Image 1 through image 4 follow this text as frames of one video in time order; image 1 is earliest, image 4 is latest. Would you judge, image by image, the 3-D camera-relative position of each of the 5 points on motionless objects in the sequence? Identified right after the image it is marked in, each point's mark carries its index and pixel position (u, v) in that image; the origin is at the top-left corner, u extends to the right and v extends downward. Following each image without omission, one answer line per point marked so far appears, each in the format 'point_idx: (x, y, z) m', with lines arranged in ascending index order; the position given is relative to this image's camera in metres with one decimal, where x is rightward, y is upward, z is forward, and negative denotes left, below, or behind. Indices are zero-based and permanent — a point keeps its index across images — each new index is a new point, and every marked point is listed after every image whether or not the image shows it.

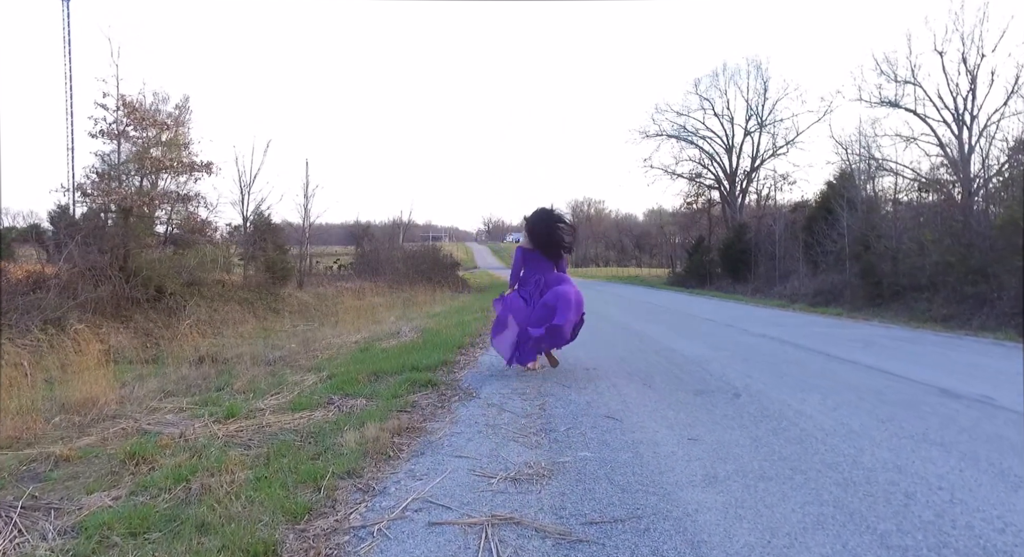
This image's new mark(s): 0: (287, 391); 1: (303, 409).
0: (-2.4, -1.2, +7.1) m
1: (-1.8, -1.1, +5.8) m
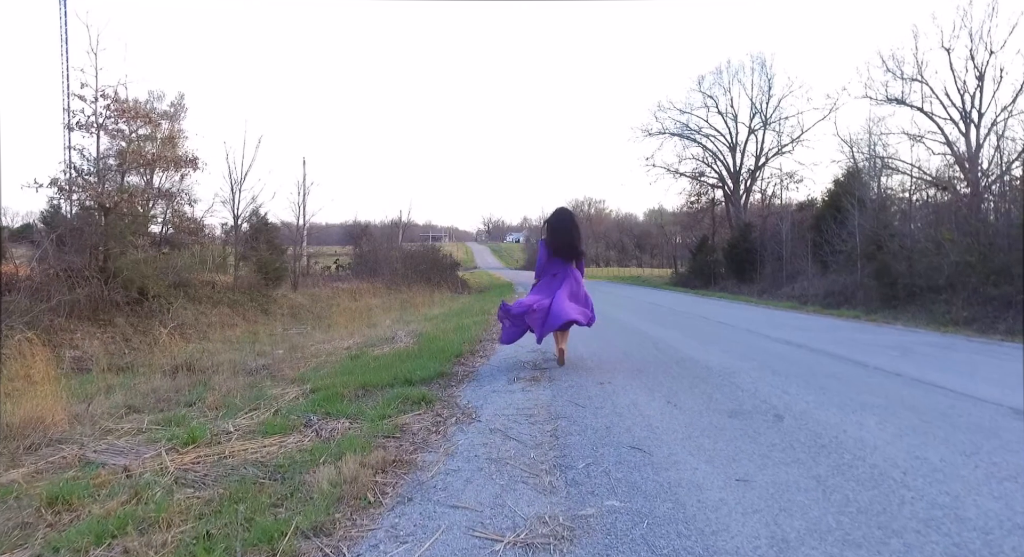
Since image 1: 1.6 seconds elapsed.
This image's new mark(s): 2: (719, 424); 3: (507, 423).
0: (-2.3, -1.2, +6.3) m
1: (-1.8, -1.2, +5.0) m
2: (+1.4, -1.0, +4.7) m
3: (0.0, -1.0, +4.8) m
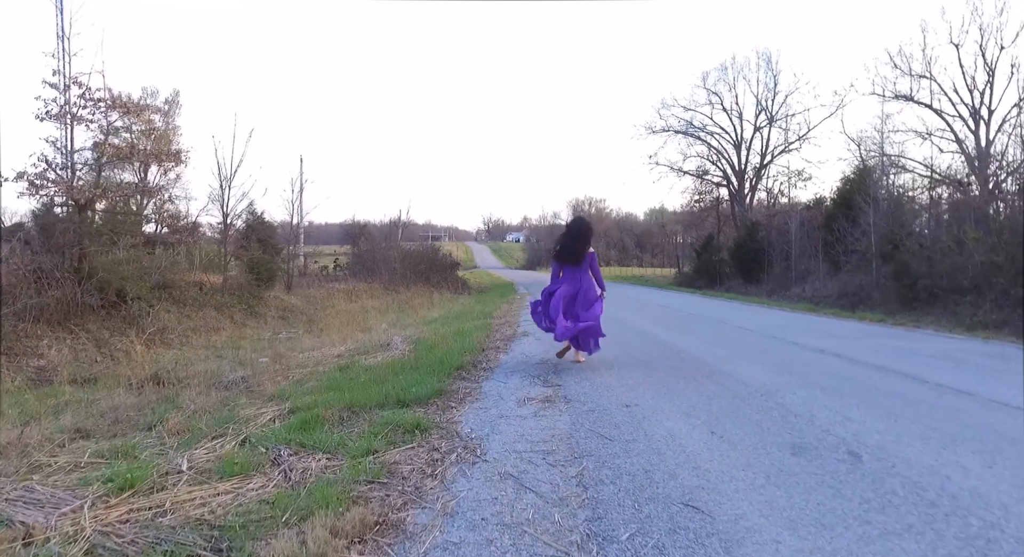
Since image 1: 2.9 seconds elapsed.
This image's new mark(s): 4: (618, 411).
0: (-2.3, -1.3, +5.4) m
1: (-1.7, -1.2, +4.1) m
2: (+1.5, -1.1, +3.8) m
3: (0.0, -1.1, +3.9) m
4: (+0.8, -1.0, +5.2) m
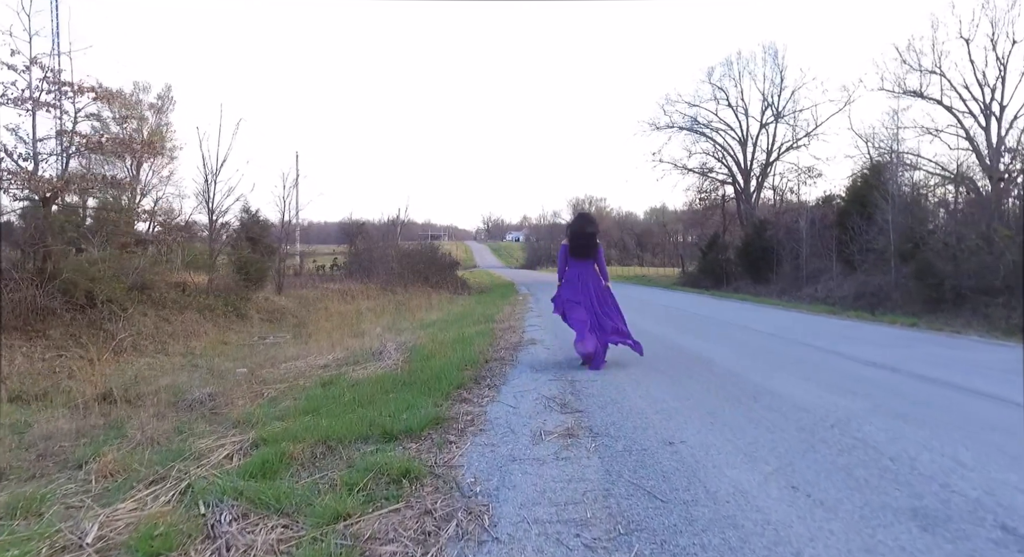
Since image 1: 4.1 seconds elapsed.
0: (-2.2, -1.3, +4.3) m
1: (-1.6, -1.2, +3.0) m
2: (+1.6, -1.1, +2.7) m
3: (+0.1, -1.1, +2.8) m
4: (+0.9, -1.1, +4.1) m
